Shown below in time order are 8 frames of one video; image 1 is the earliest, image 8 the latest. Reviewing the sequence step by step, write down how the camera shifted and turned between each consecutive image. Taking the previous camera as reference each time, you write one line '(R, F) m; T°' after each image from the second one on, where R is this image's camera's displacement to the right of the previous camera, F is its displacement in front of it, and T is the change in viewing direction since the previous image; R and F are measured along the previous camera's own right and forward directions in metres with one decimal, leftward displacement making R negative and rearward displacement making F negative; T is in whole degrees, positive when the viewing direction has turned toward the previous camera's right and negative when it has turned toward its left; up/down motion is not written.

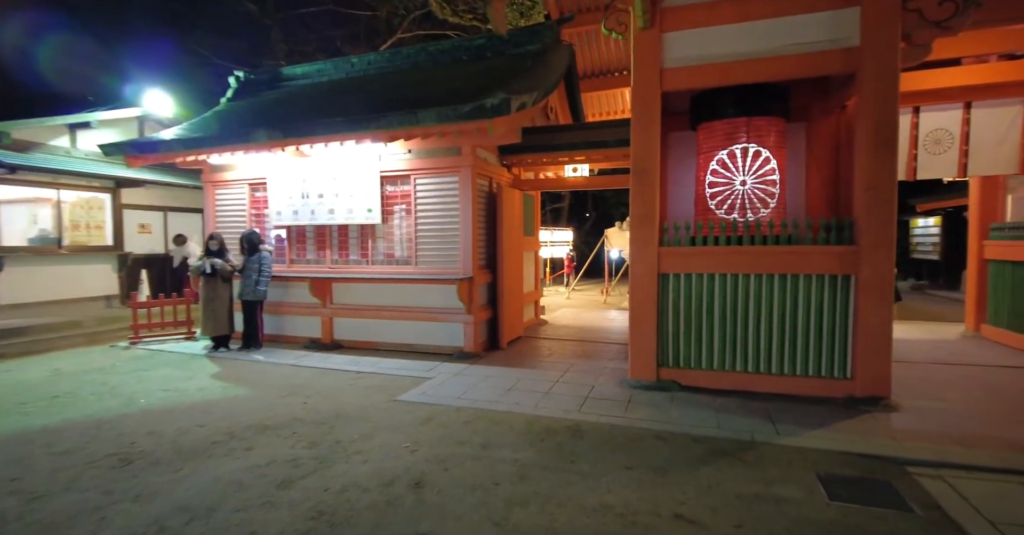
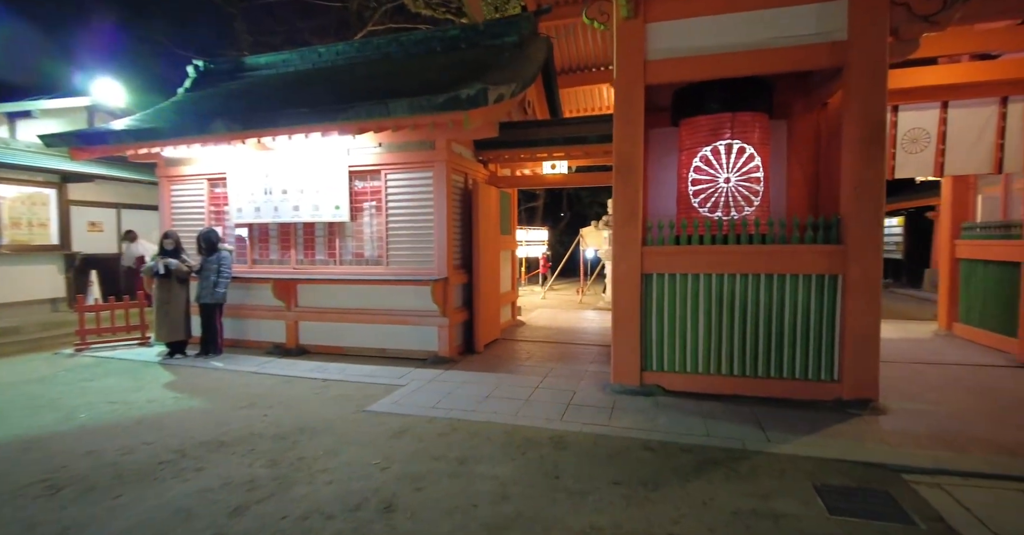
(0.0, +0.3) m; +3°
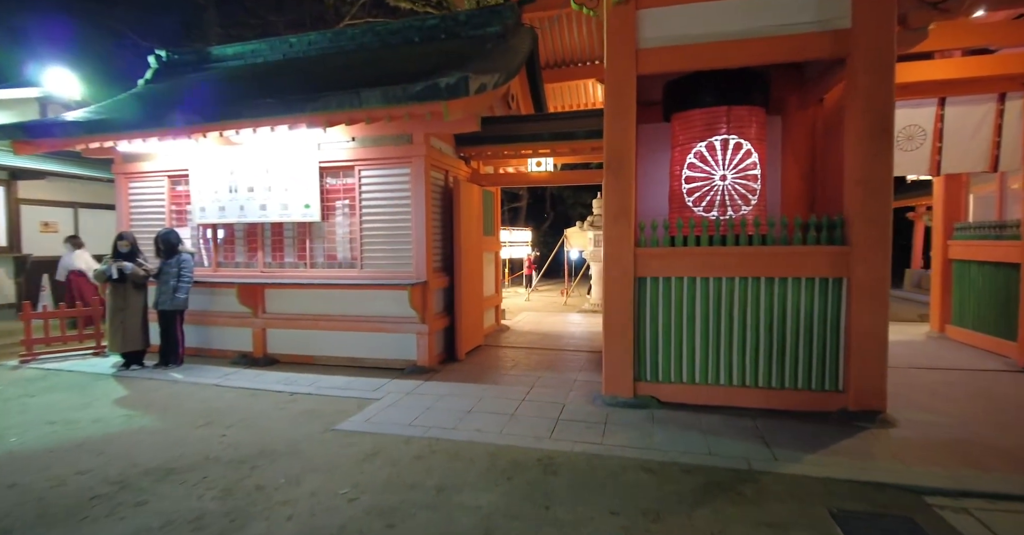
(0.0, +0.3) m; +2°
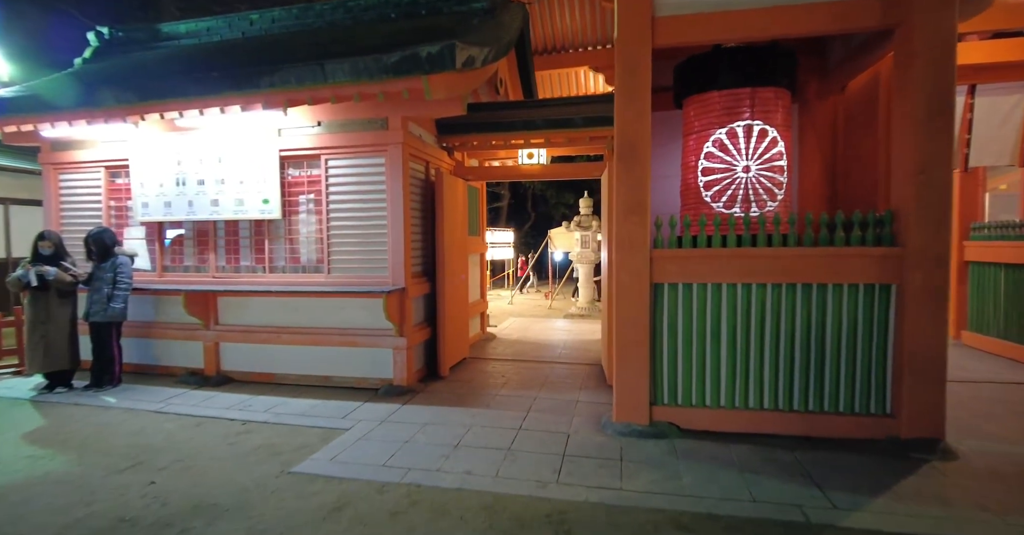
(-0.1, +0.6) m; +3°
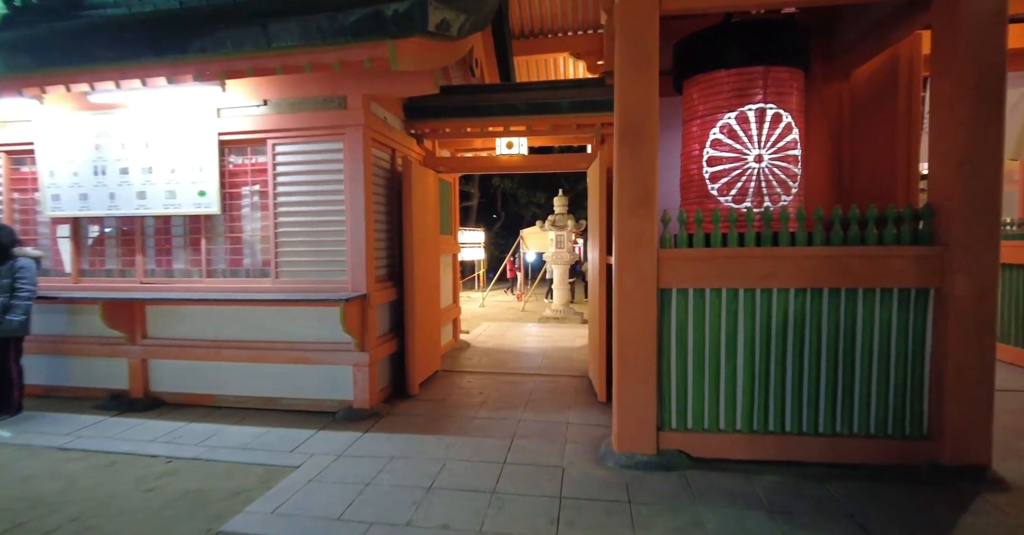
(-0.1, +0.6) m; +4°
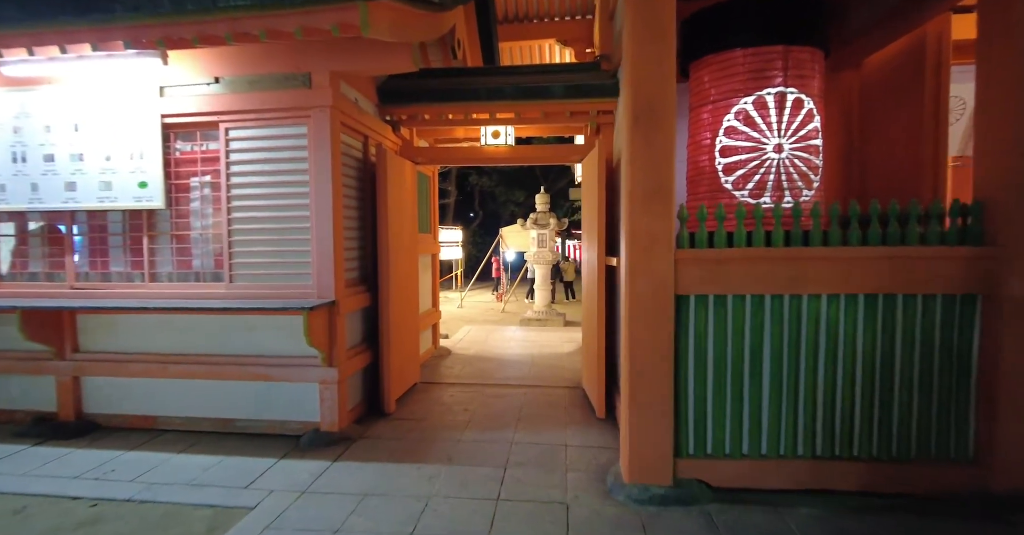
(-0.1, +0.4) m; +3°
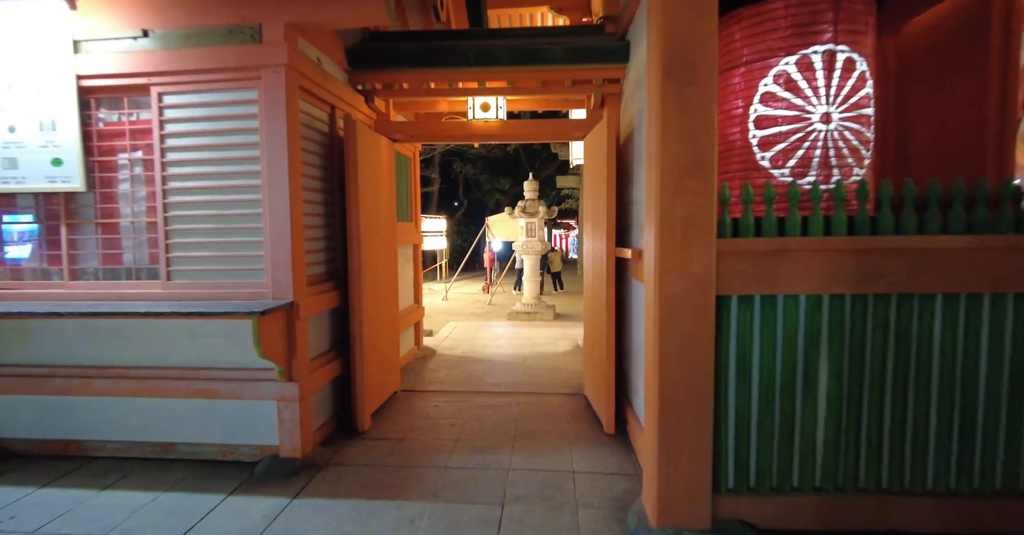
(-0.1, +0.5) m; +2°
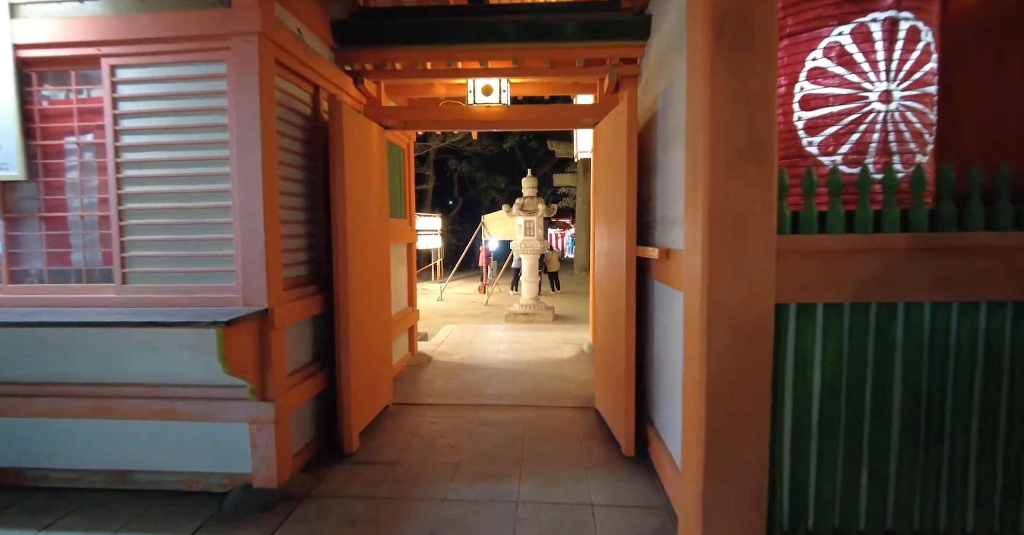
(-0.1, +0.4) m; +1°
